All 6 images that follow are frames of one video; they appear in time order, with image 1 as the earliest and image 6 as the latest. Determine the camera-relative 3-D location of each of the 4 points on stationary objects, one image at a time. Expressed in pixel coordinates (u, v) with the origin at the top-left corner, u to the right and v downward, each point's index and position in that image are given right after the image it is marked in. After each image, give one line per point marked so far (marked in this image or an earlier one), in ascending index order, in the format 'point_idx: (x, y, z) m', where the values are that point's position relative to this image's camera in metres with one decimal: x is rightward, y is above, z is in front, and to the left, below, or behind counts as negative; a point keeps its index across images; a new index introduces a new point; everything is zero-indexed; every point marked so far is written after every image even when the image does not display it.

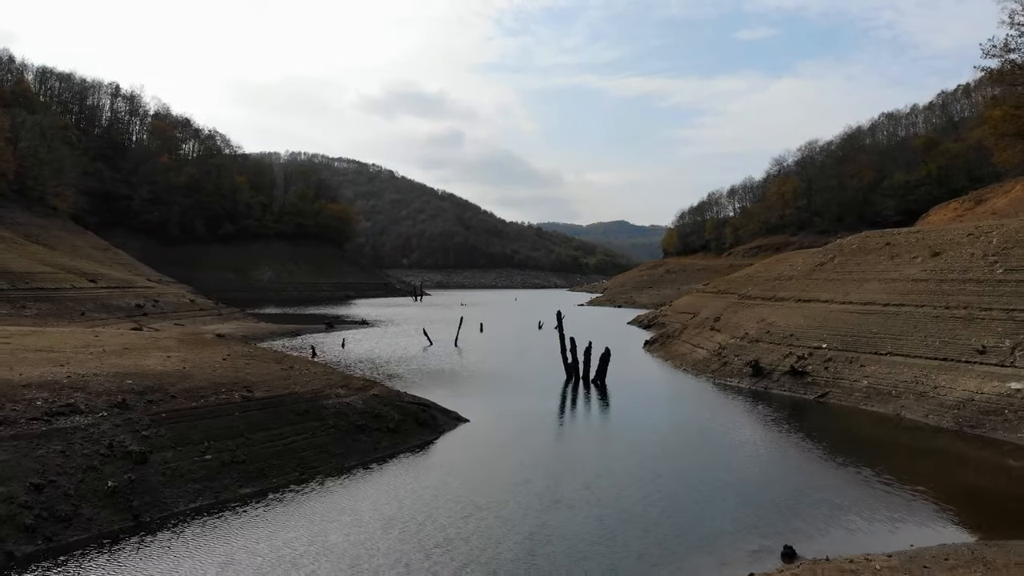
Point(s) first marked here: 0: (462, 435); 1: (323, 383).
0: (-1.6, -4.6, +19.3) m
1: (-5.7, -2.9, +18.3) m
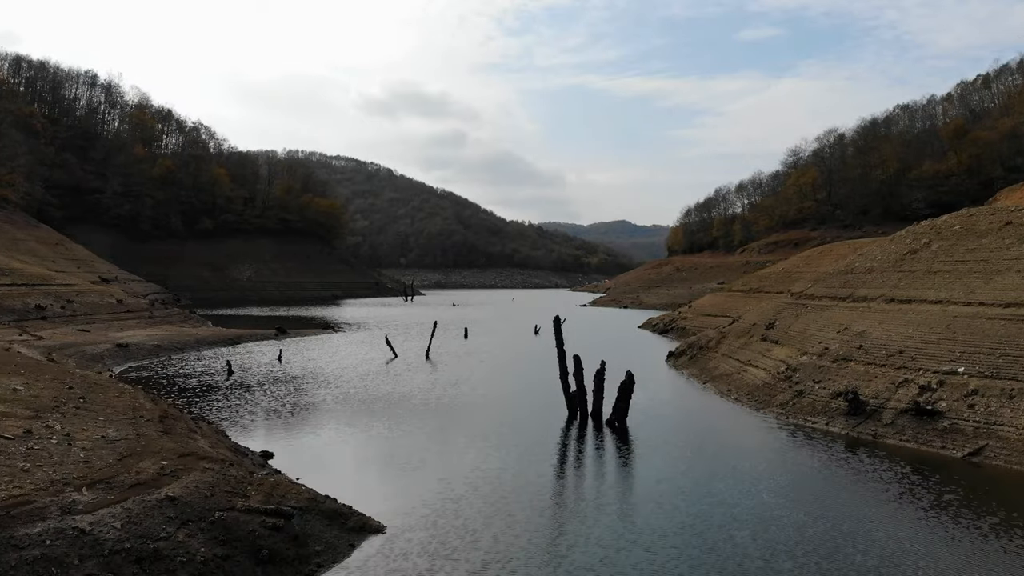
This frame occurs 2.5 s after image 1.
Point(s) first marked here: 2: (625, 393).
0: (-2.5, -4.4, +9.8) m
1: (-6.5, -2.7, +8.8) m
2: (+3.6, -3.4, +19.7) m
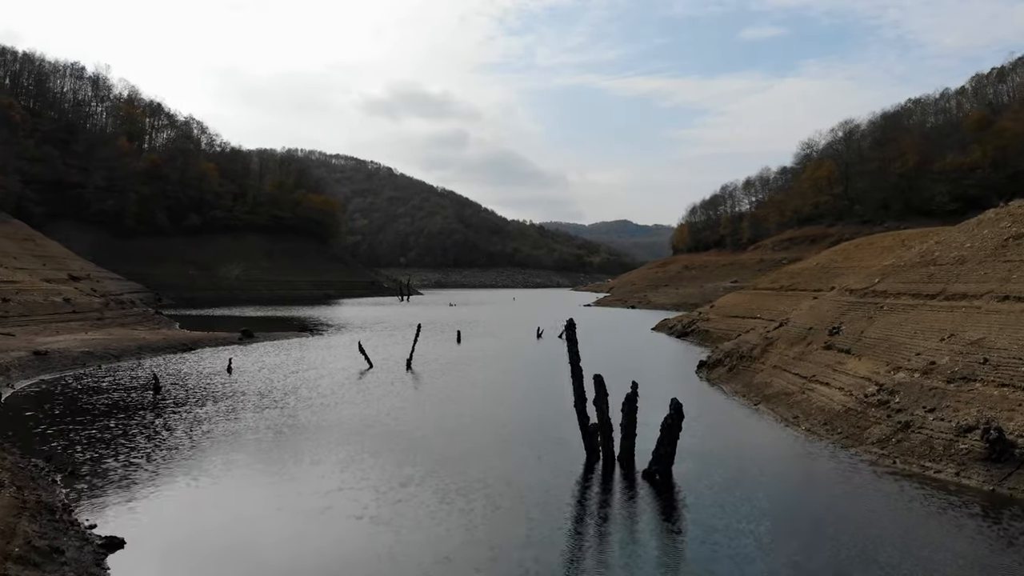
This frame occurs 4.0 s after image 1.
0: (-2.6, -4.2, +4.2) m
1: (-6.6, -2.5, +3.1) m
2: (+3.5, -3.2, +14.1) m
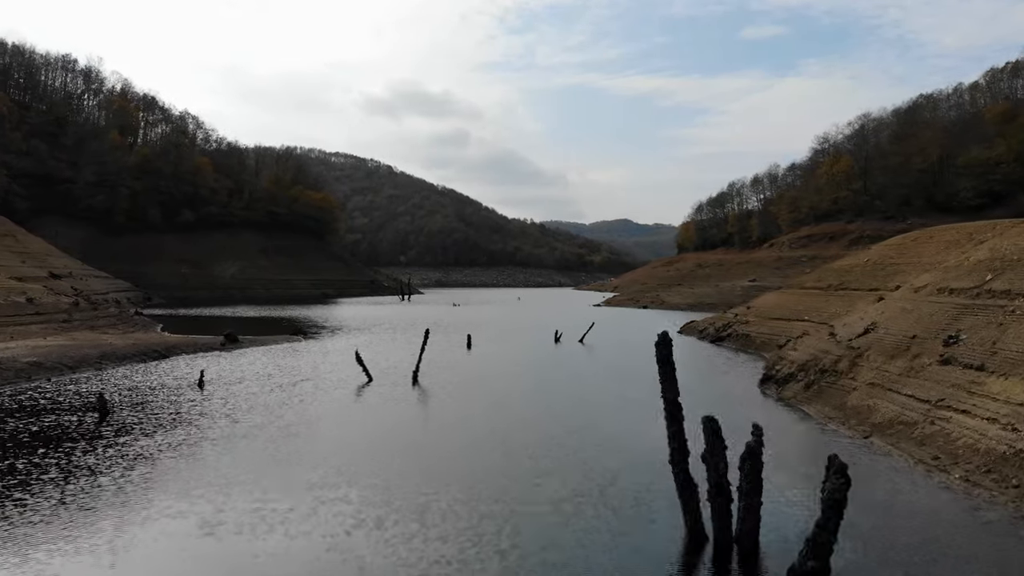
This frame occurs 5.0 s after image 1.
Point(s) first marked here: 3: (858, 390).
0: (-1.6, -4.2, -0.3) m
1: (-5.6, -2.5, -1.3) m
2: (+4.5, -3.2, +9.6) m
3: (+10.4, -3.0, +18.4) m
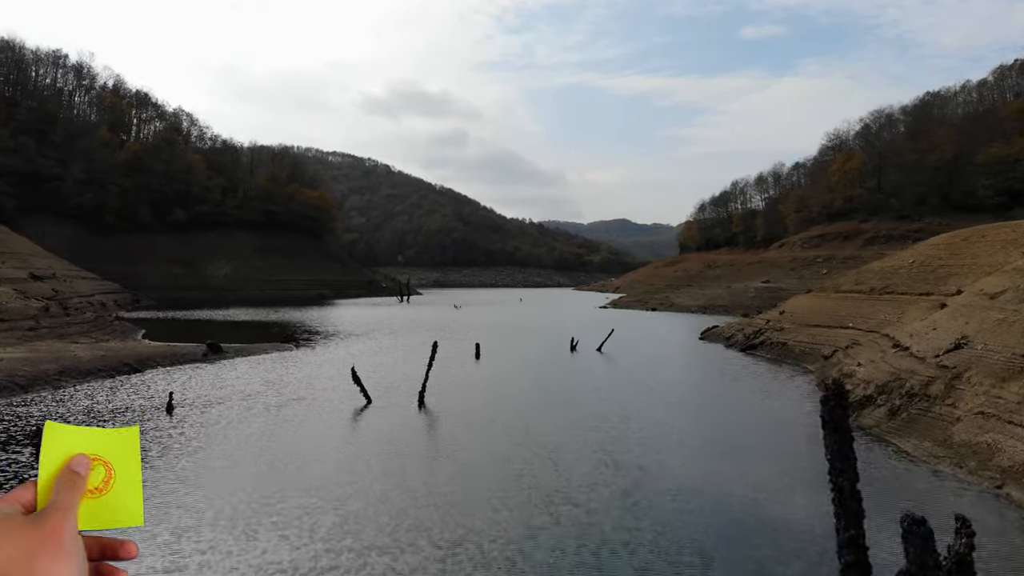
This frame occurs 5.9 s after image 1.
0: (-0.7, -4.4, -3.6) m
1: (-4.8, -2.7, -4.7) m
2: (+5.3, -3.4, +6.3) m
3: (+11.2, -3.2, +15.1) m
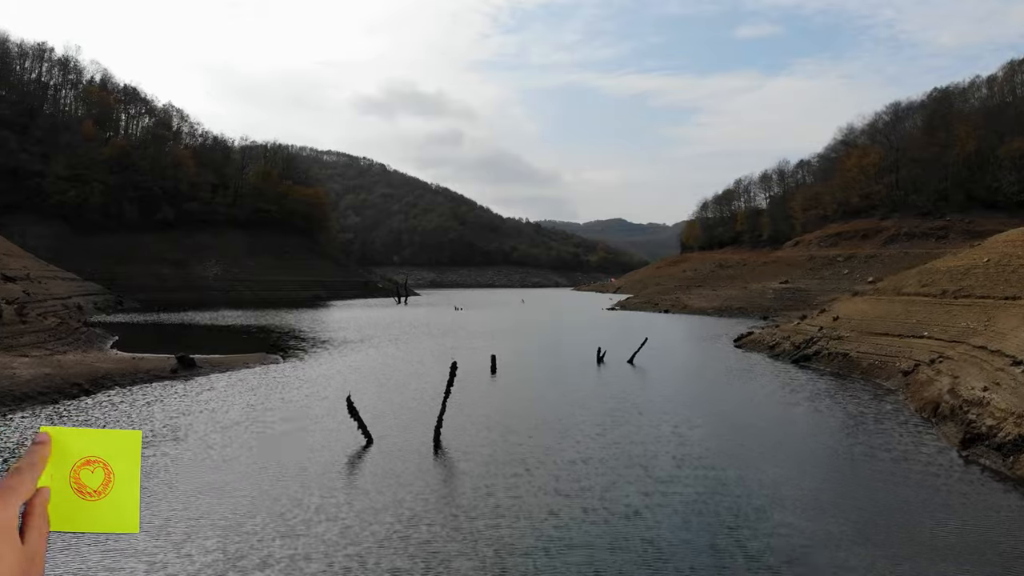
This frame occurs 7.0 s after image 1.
0: (+0.5, -4.6, -8.0) m
1: (-3.5, -2.9, -9.1) m
2: (+6.4, -3.5, +1.9) m
3: (+12.3, -3.3, +10.8) m
